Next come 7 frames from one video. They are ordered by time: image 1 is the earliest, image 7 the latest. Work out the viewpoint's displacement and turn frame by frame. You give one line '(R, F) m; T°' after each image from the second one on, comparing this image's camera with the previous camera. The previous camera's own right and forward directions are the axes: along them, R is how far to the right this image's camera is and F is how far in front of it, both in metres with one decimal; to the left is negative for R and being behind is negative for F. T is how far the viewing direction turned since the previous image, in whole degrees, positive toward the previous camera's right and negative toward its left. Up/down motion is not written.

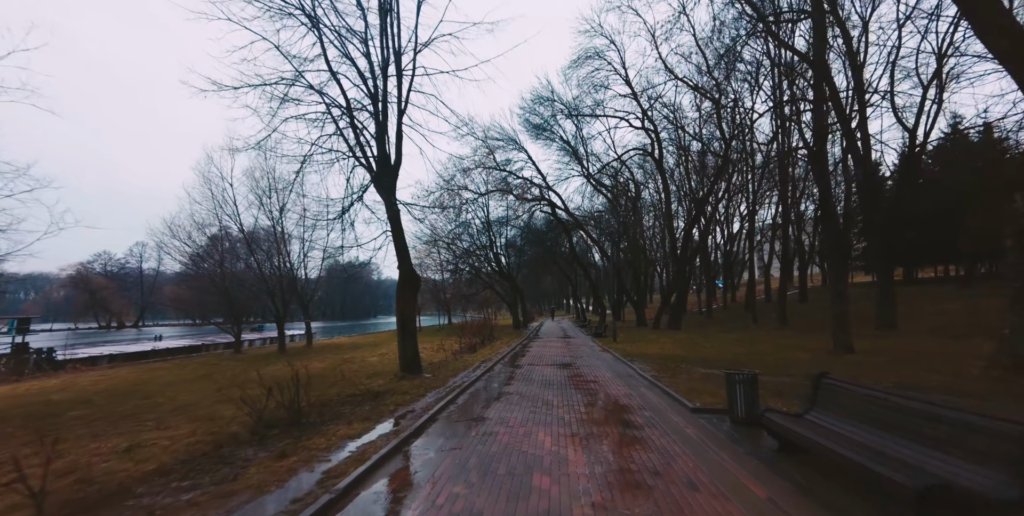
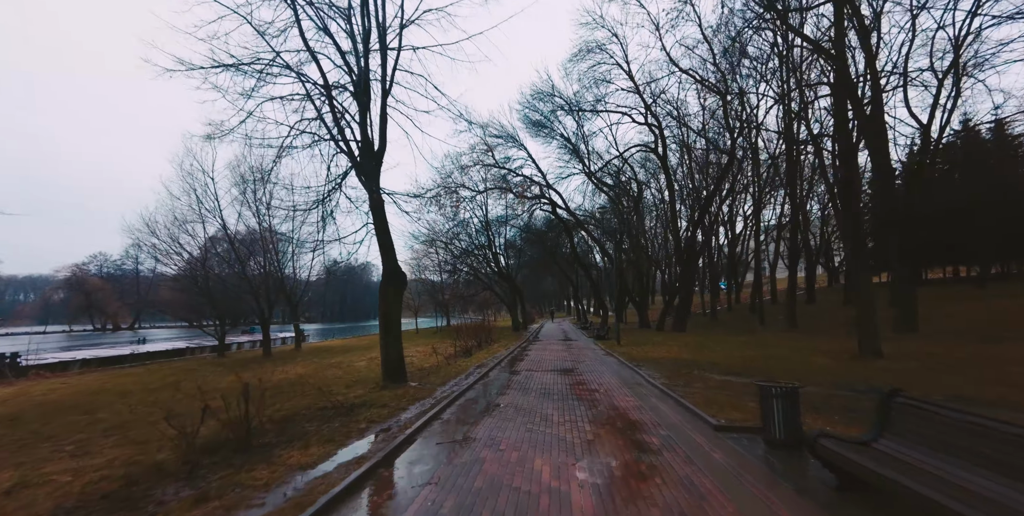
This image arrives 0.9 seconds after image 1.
(+0.1, +1.1) m; 0°
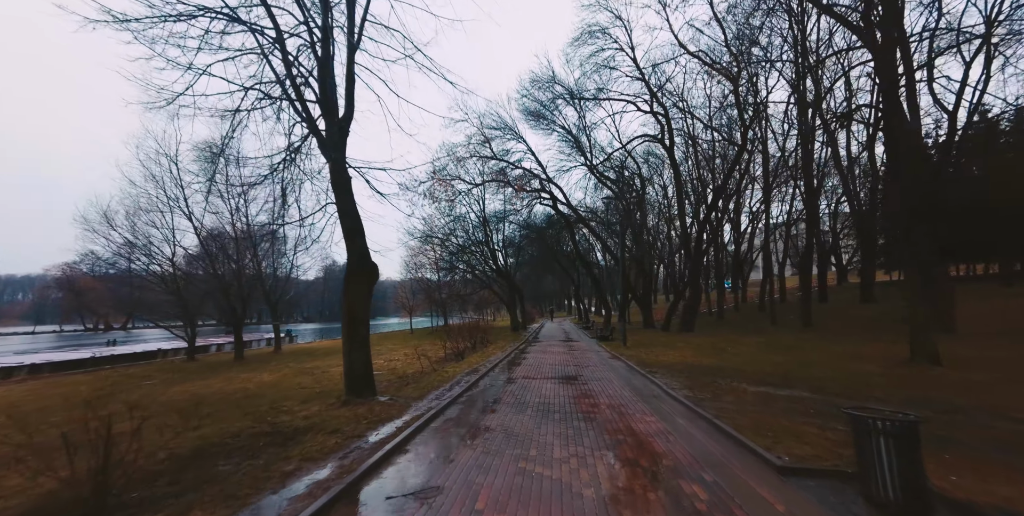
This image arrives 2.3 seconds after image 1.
(+0.2, +1.8) m; 0°
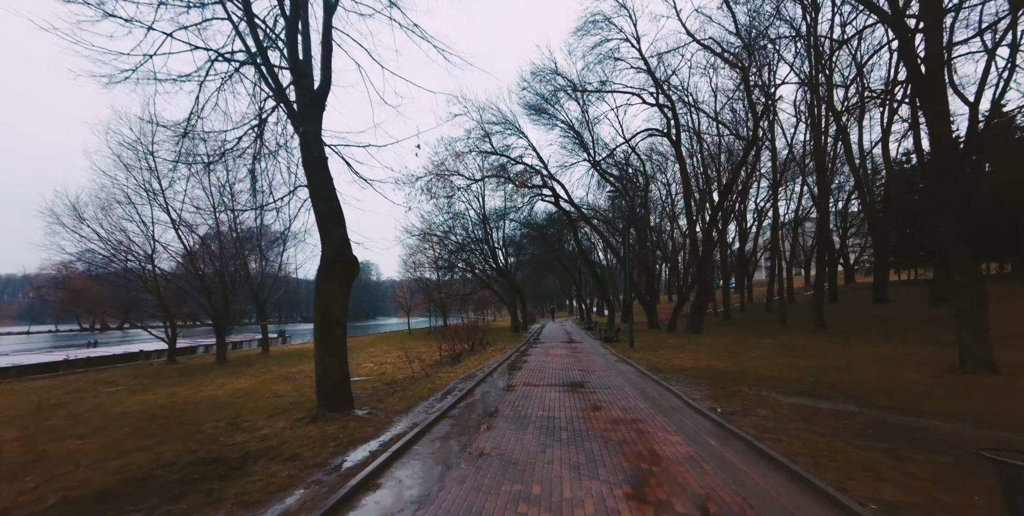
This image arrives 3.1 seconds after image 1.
(0.0, +1.2) m; 0°
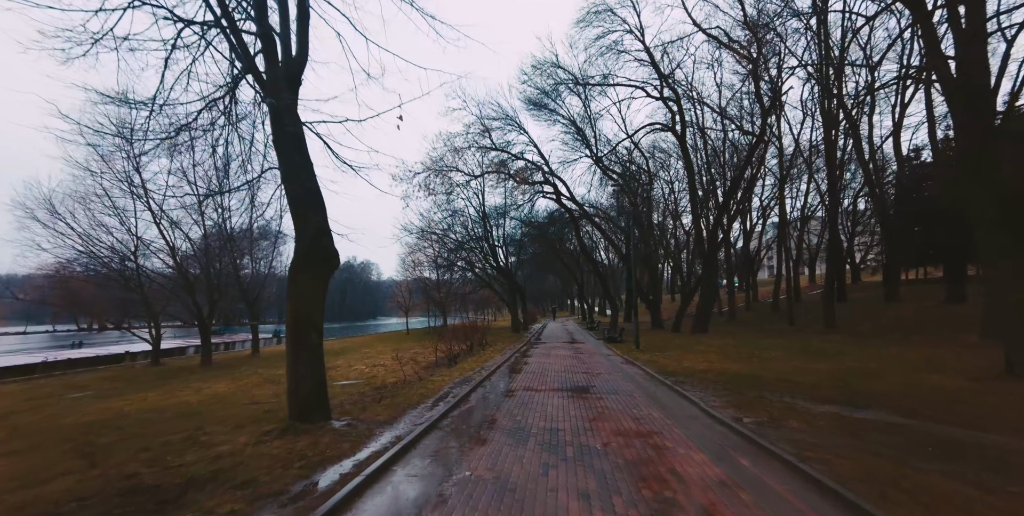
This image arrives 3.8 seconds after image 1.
(0.0, +0.9) m; 0°
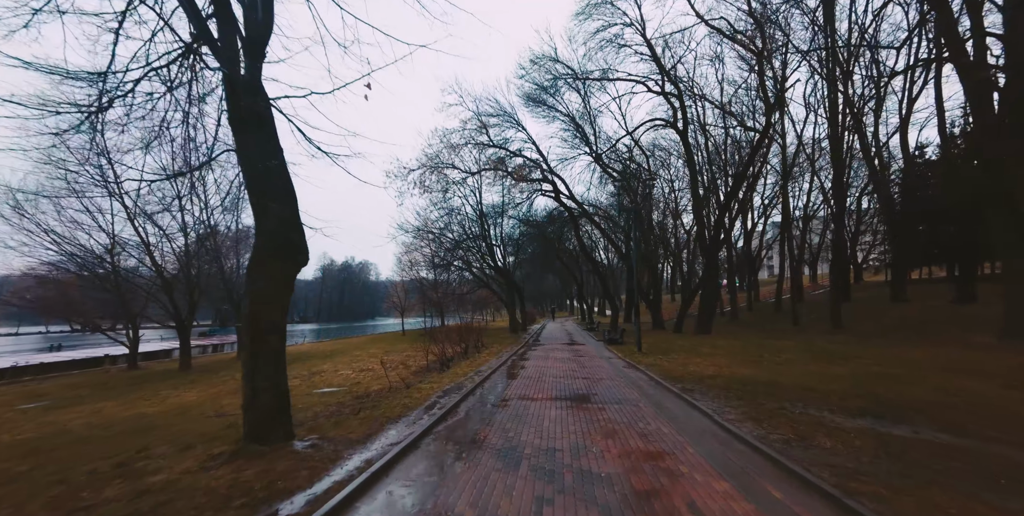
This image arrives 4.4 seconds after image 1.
(+0.1, +0.8) m; 0°
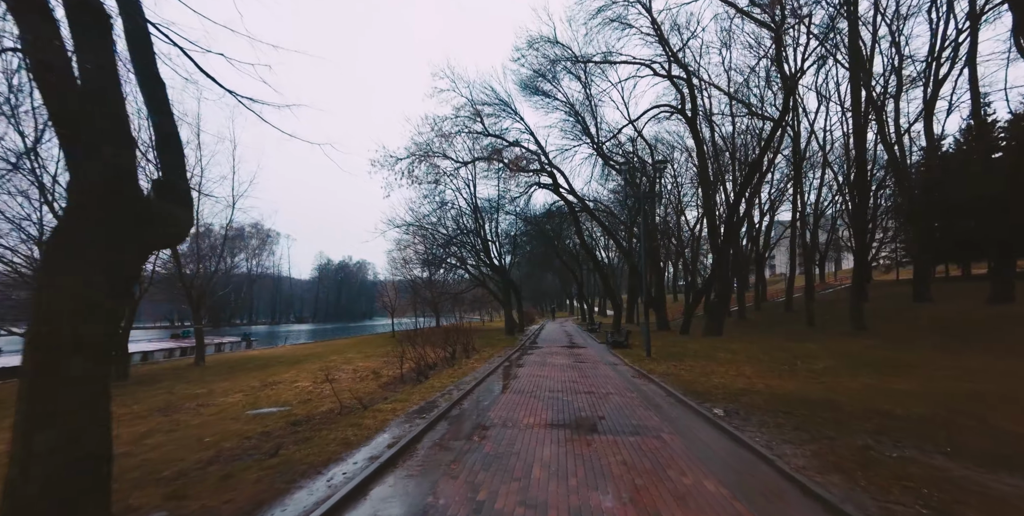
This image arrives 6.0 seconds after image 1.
(+0.3, +2.2) m; 0°
